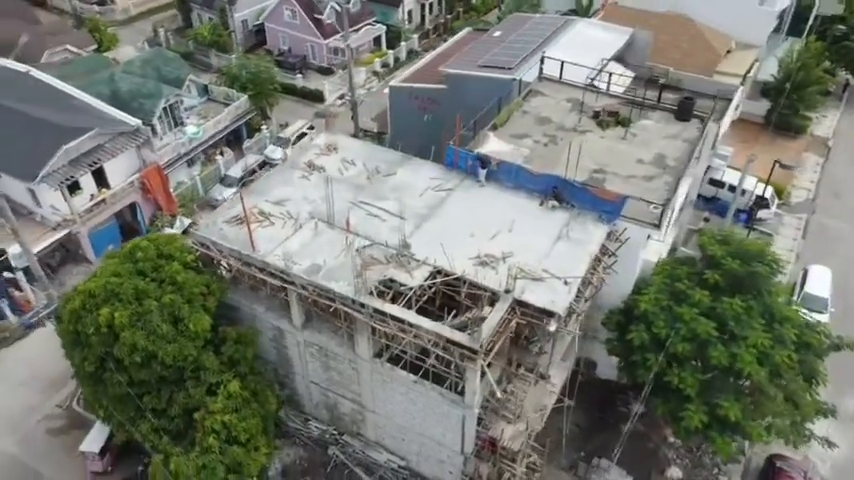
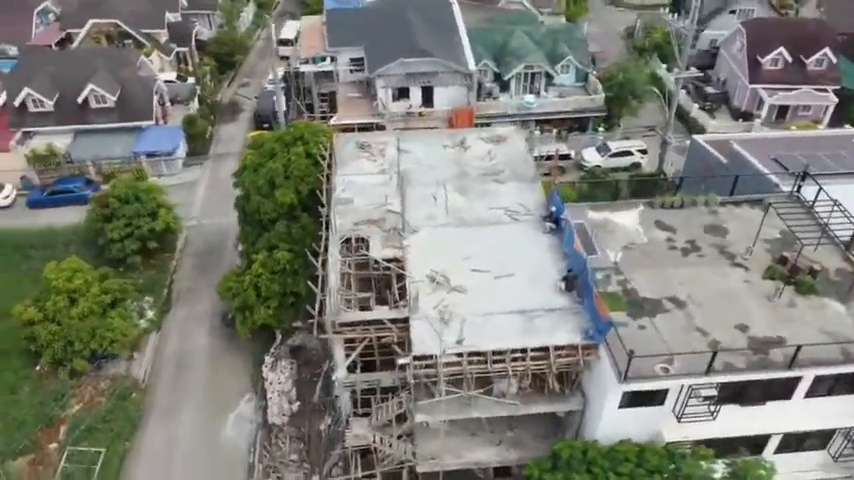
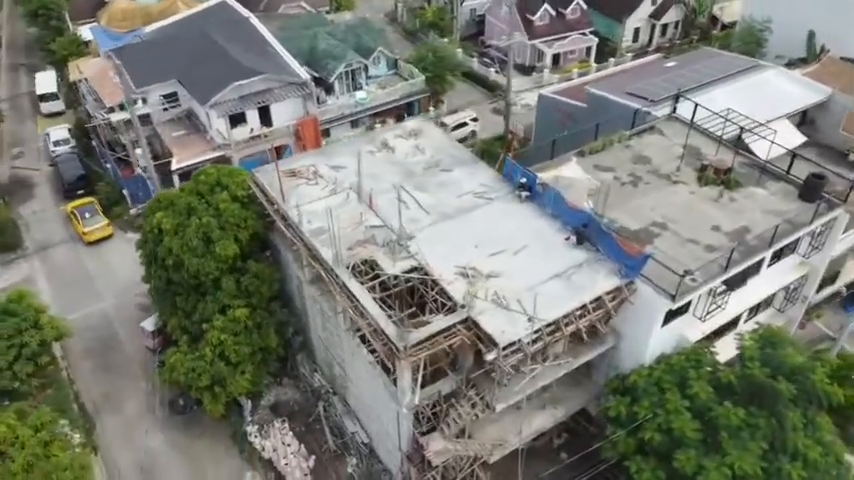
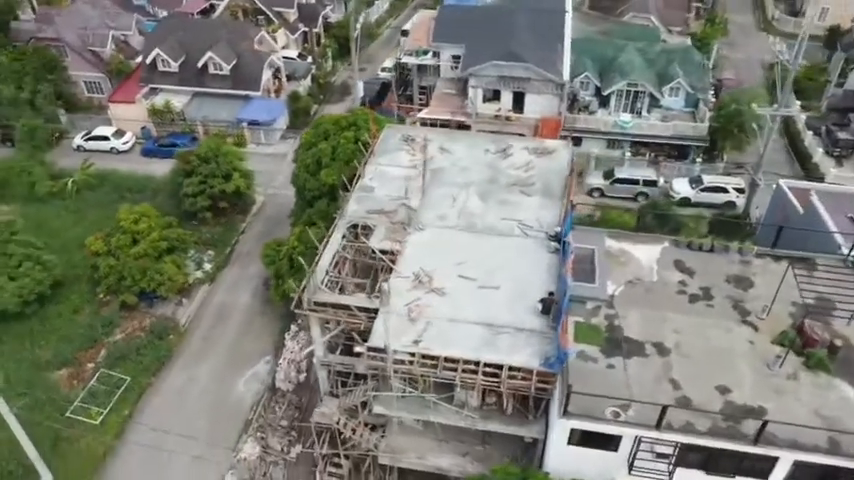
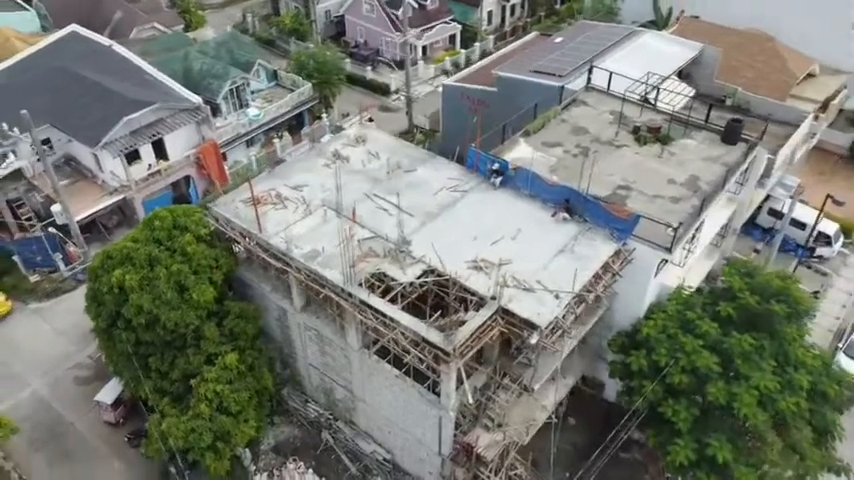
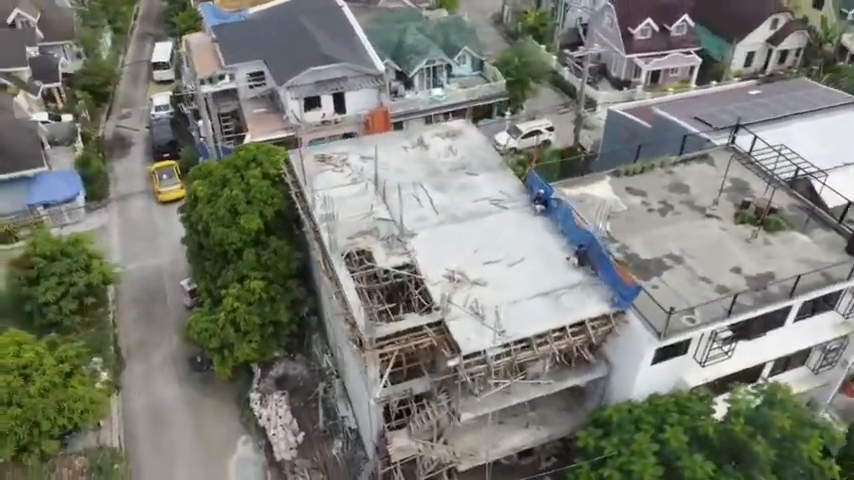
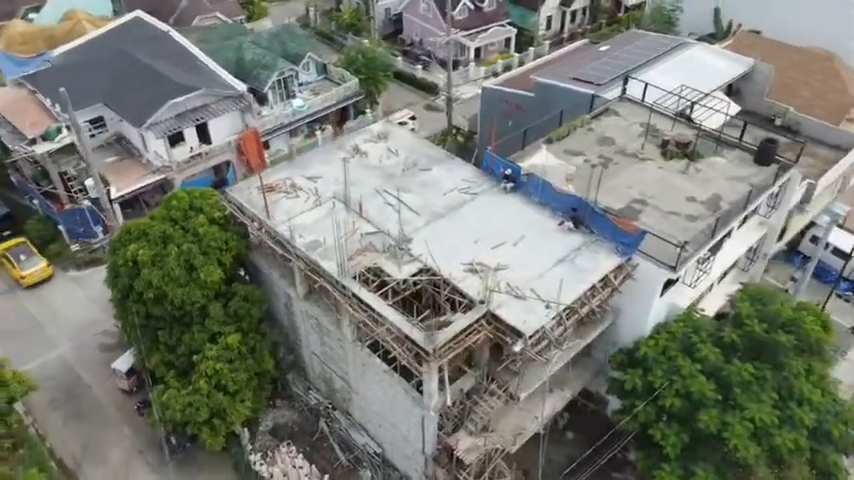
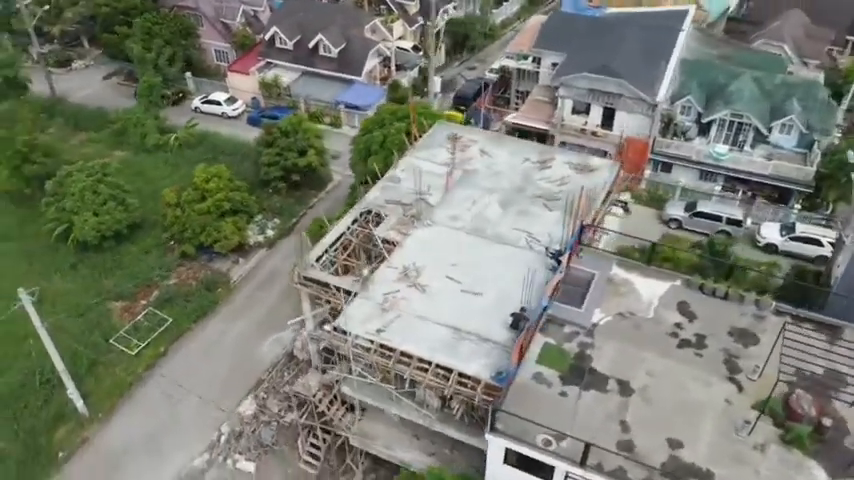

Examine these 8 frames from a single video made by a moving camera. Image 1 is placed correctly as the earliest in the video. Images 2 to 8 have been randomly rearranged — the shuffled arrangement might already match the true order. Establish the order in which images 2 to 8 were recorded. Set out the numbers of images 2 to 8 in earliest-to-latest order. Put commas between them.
5, 7, 3, 6, 2, 4, 8
